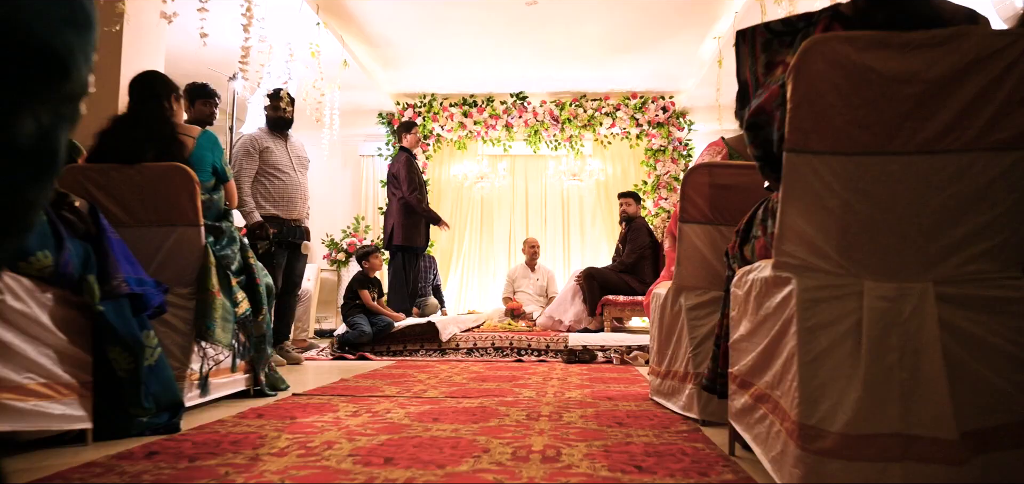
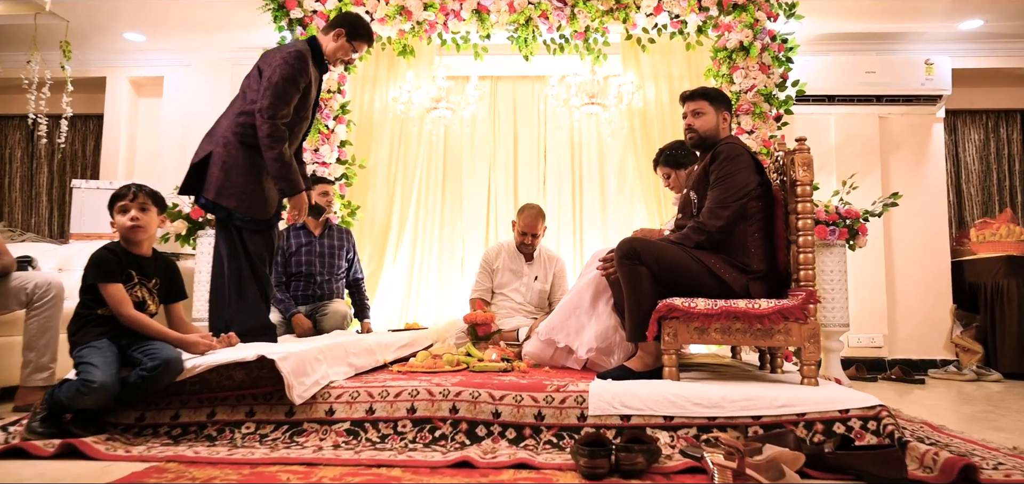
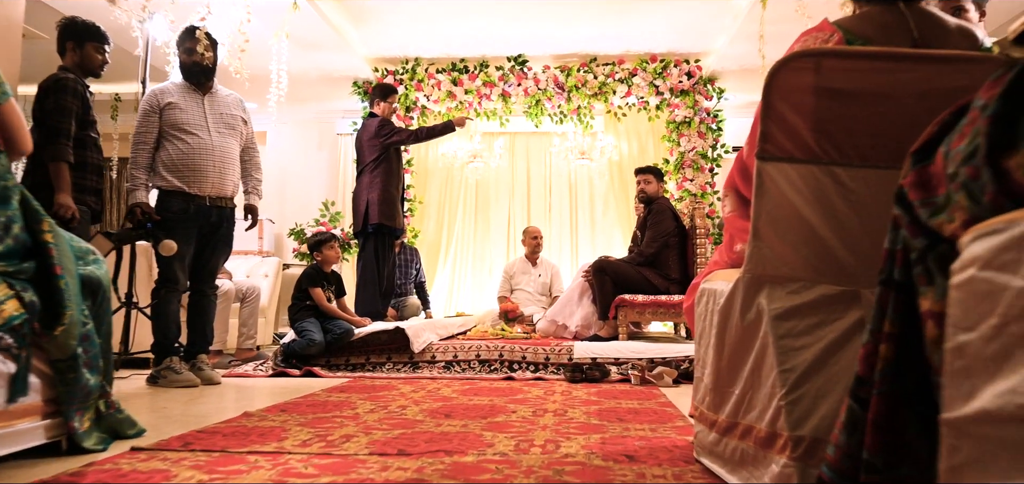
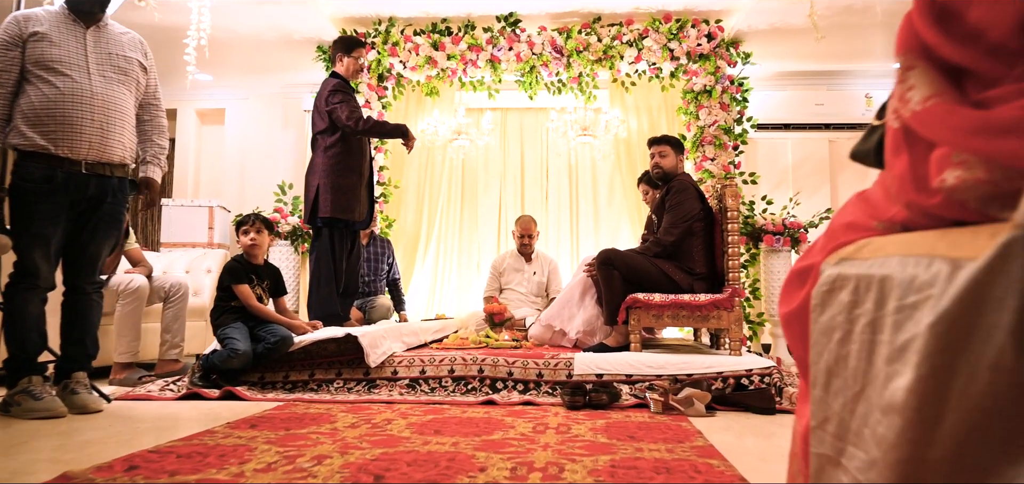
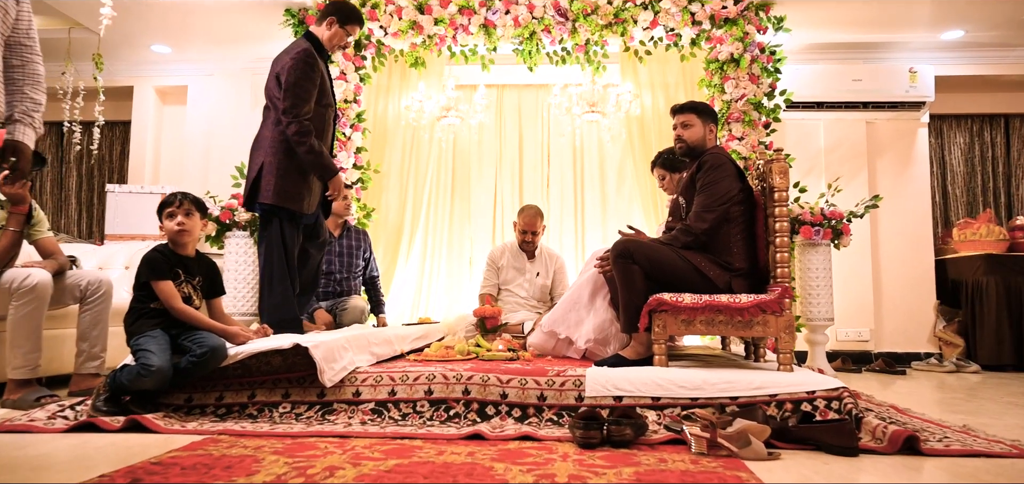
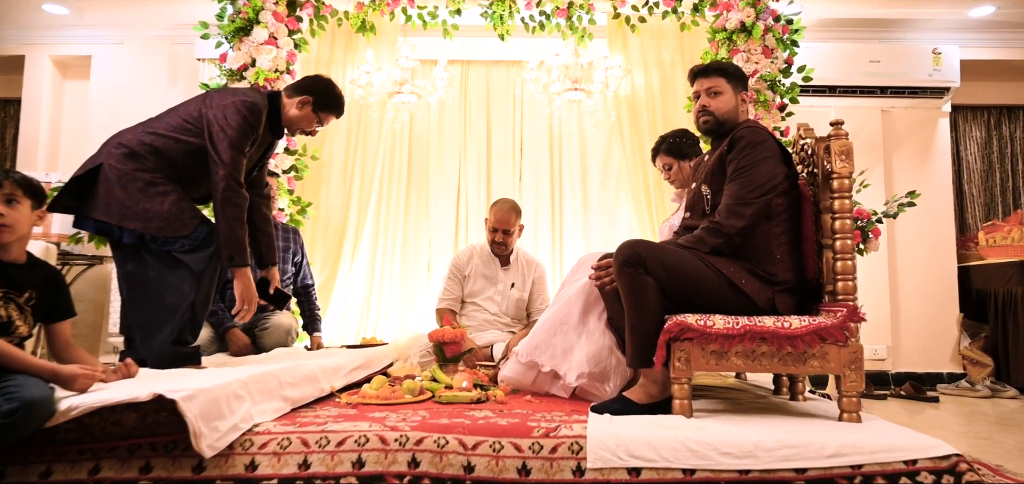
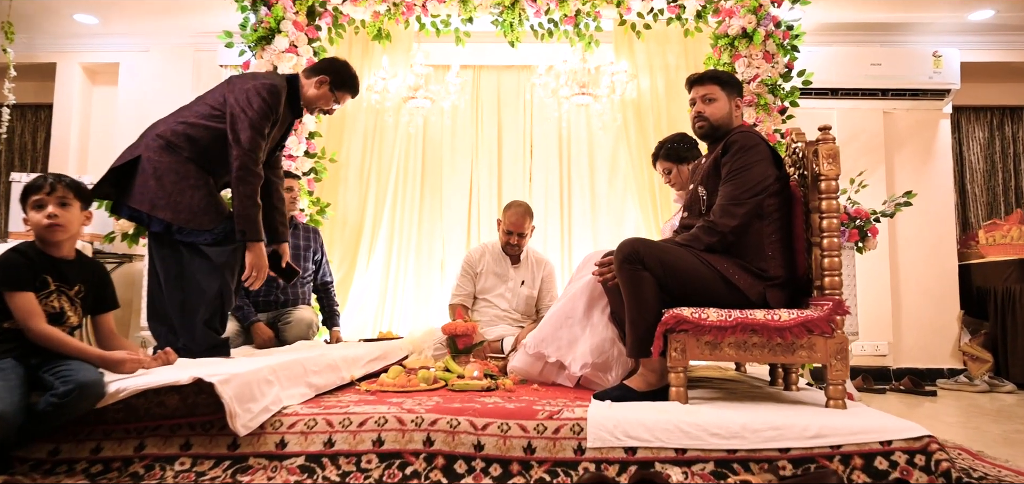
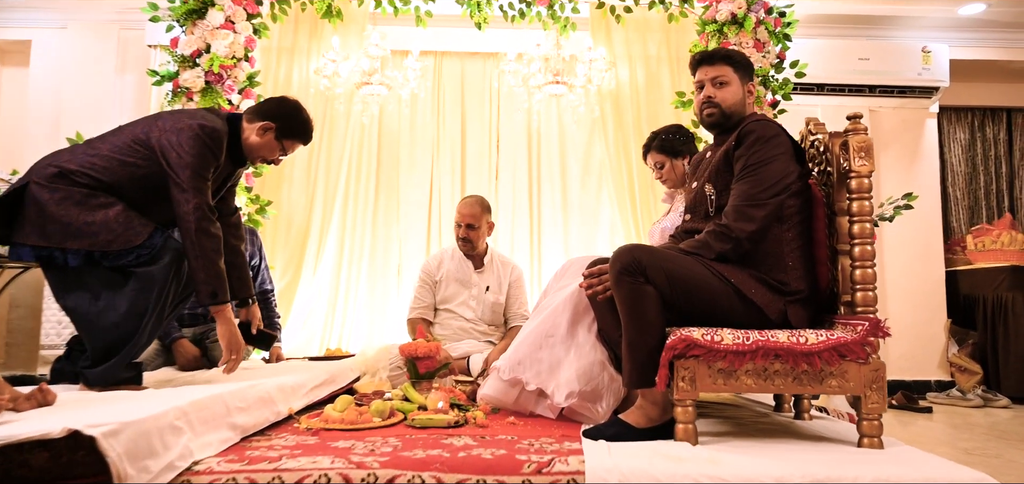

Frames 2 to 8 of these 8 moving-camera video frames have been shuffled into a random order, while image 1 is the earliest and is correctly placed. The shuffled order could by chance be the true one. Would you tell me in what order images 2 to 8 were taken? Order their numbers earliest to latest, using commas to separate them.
3, 4, 5, 2, 7, 6, 8
